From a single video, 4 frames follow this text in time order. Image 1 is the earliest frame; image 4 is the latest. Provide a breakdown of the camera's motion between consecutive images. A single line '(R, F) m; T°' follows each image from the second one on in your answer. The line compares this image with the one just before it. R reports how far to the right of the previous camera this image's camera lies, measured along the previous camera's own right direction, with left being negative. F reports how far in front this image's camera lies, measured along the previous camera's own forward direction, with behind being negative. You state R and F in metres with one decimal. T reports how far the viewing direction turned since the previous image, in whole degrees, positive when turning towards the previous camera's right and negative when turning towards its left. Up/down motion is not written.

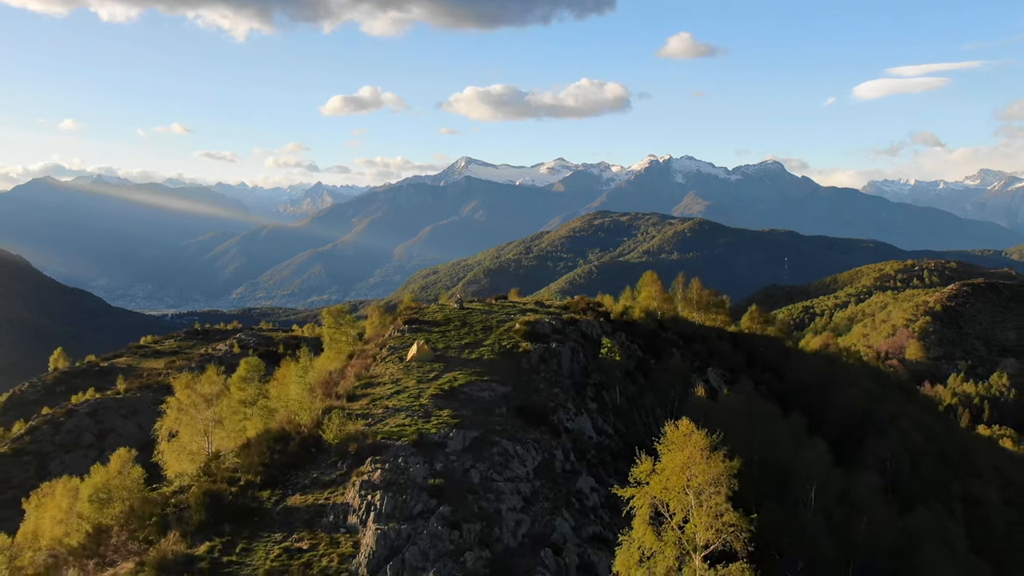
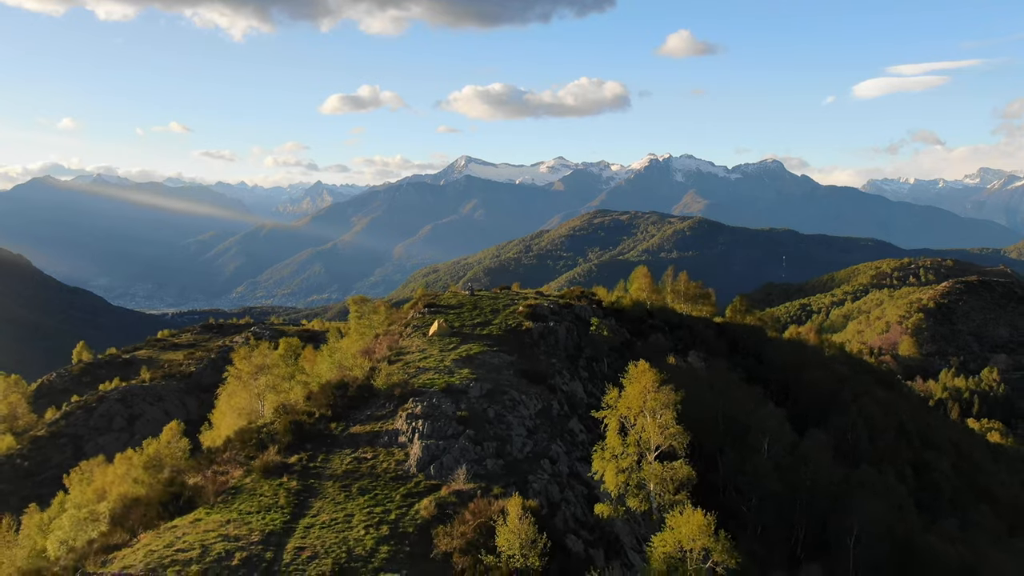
(-0.4, -6.7) m; 0°
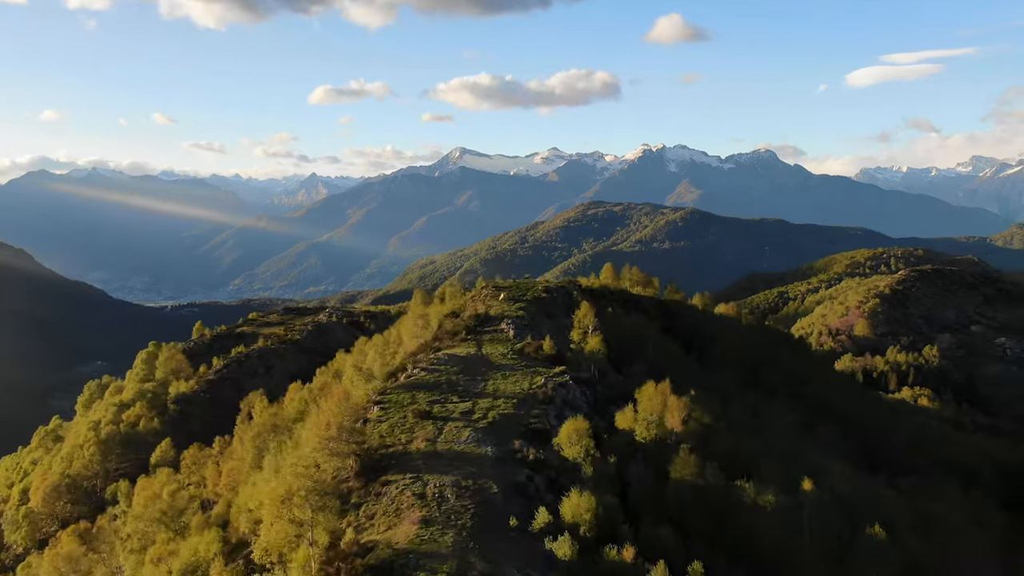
(-4.9, -47.9) m; 0°
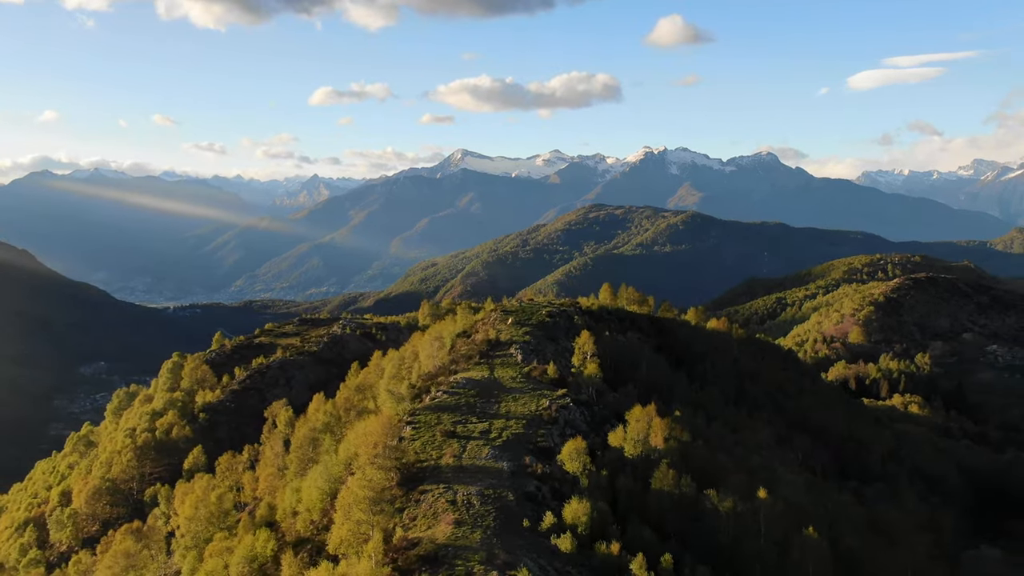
(-1.1, -10.1) m; 0°
